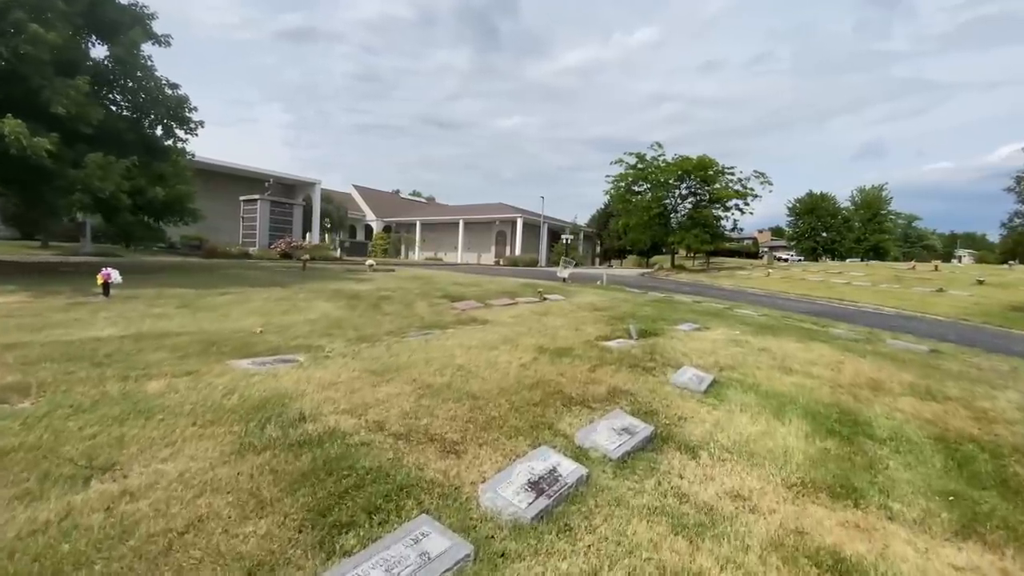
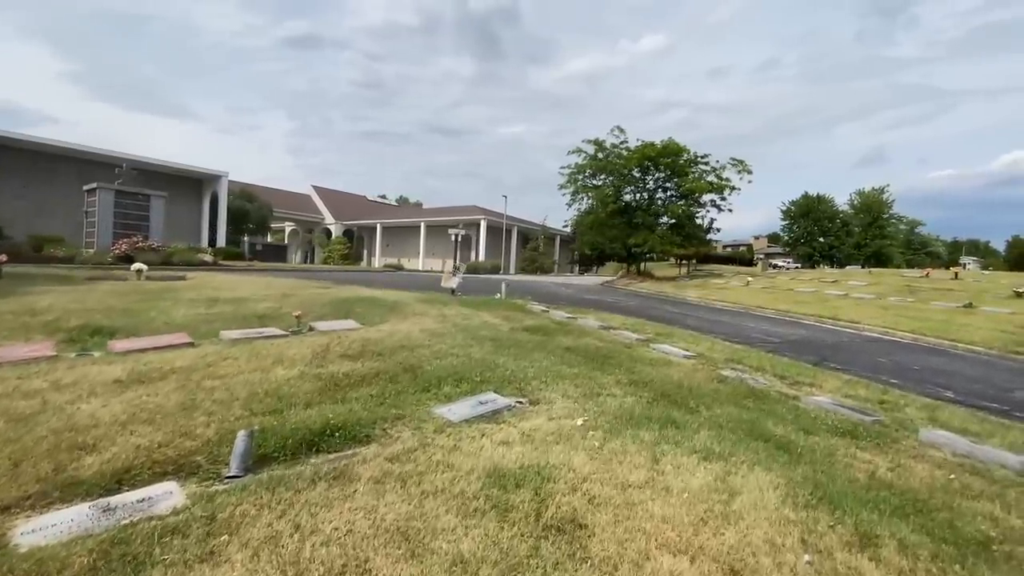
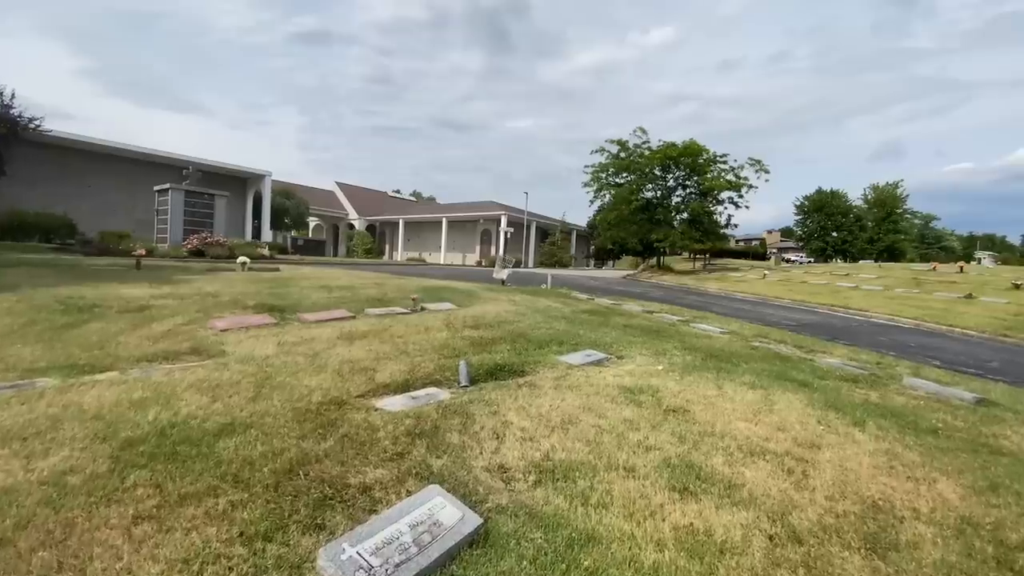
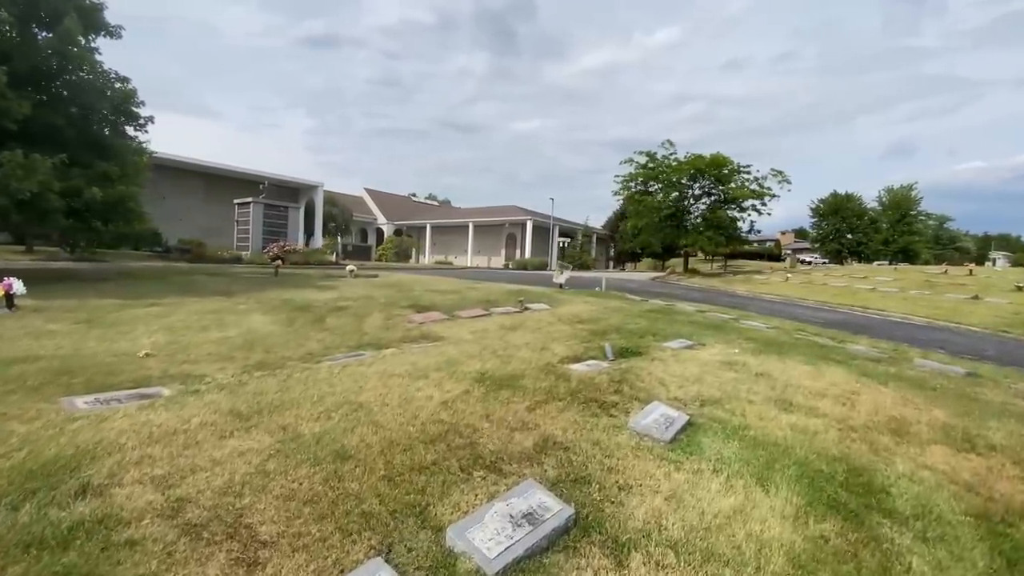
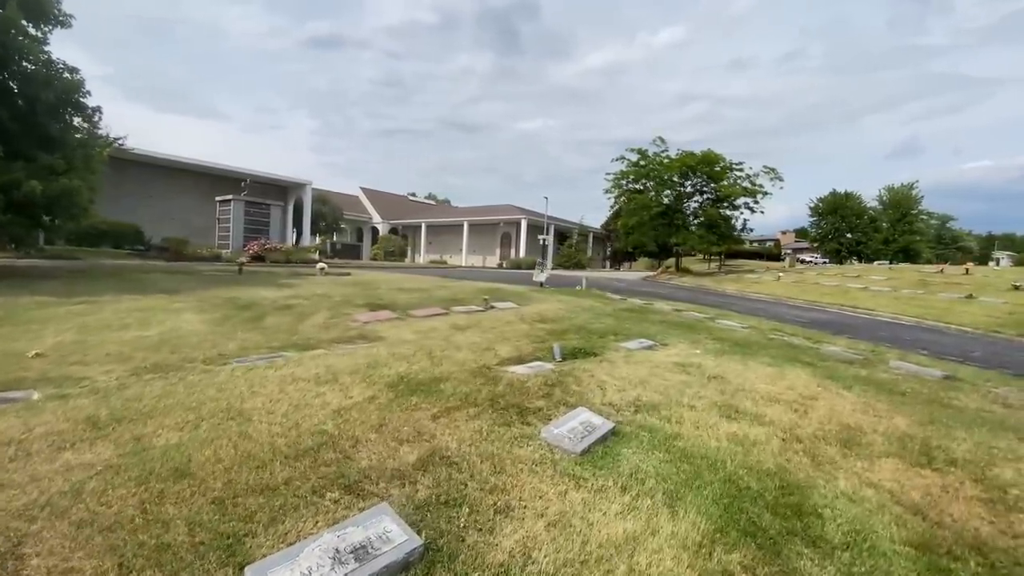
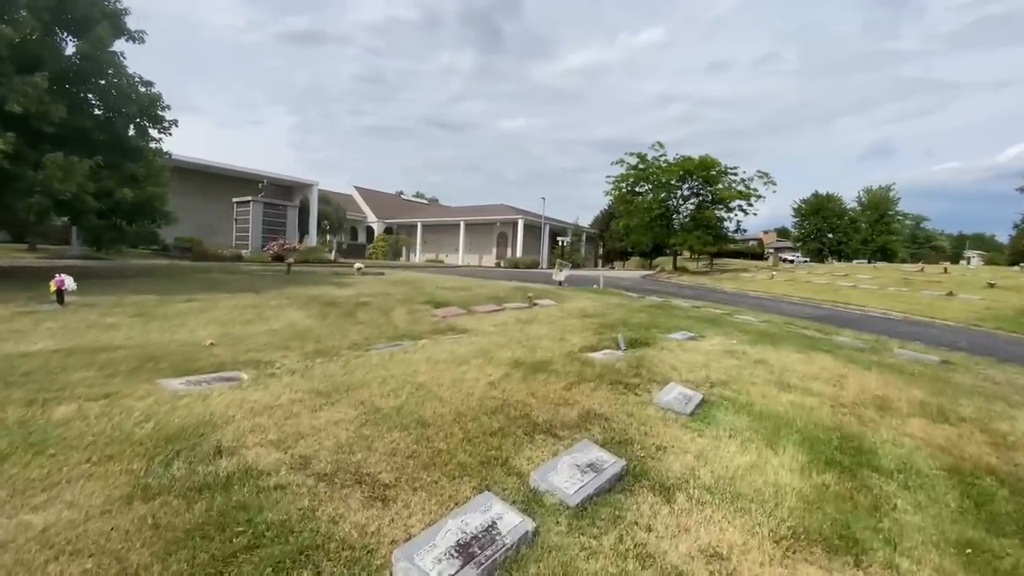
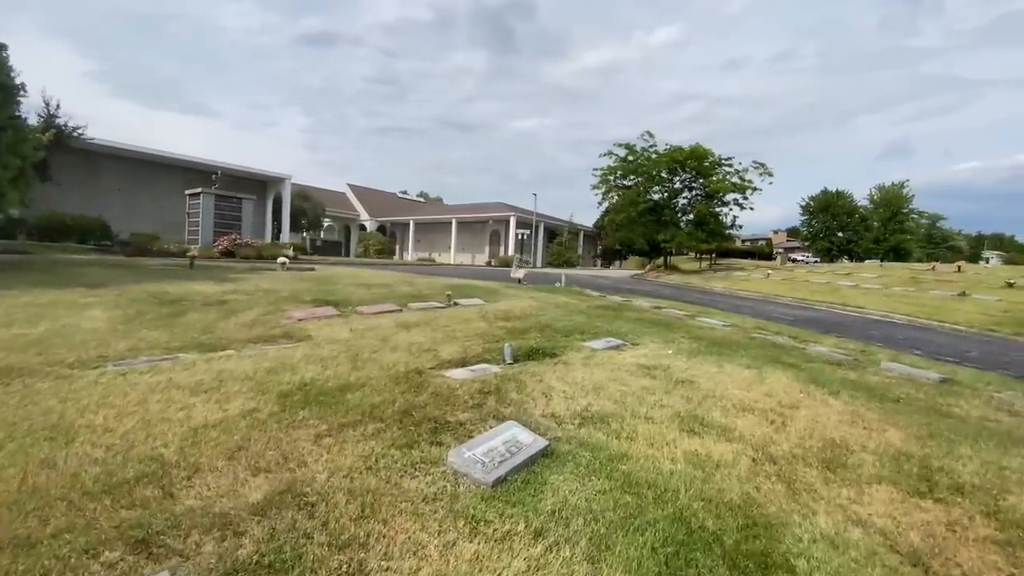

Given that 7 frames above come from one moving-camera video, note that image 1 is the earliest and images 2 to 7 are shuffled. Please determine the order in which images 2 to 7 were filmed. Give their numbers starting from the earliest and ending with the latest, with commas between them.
6, 4, 5, 7, 3, 2
